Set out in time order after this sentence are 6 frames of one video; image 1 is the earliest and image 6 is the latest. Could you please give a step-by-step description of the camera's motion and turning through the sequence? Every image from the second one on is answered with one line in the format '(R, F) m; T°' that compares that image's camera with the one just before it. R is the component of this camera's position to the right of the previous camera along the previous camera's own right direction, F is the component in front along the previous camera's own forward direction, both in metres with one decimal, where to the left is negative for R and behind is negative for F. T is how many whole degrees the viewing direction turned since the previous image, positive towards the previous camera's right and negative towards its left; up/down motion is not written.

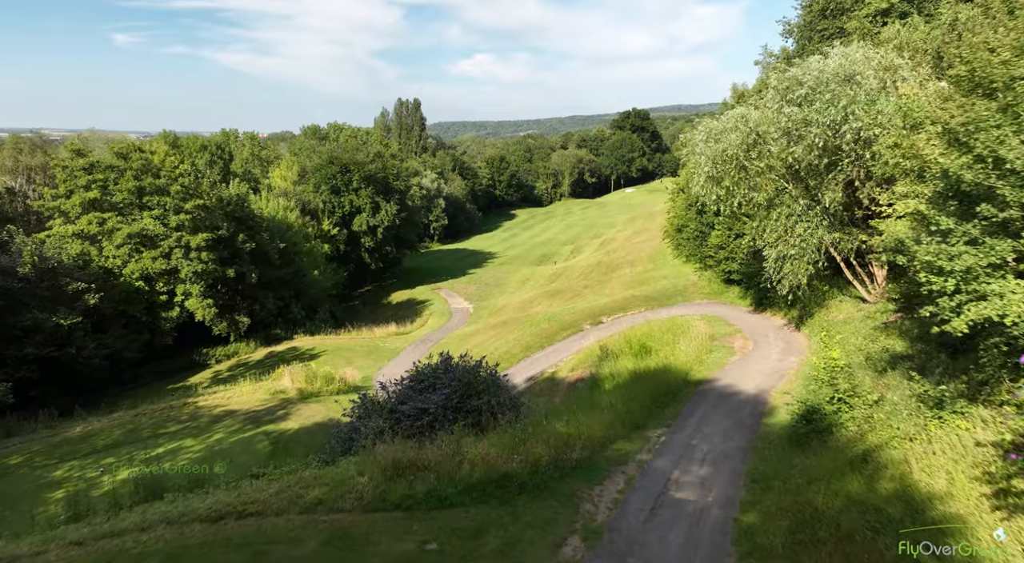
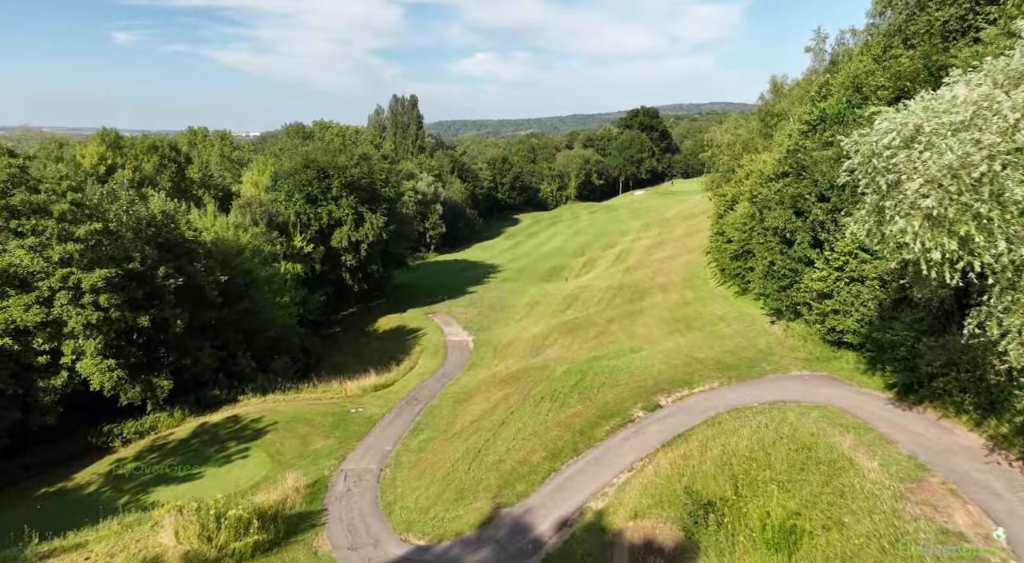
(-0.5, +8.2) m; 0°
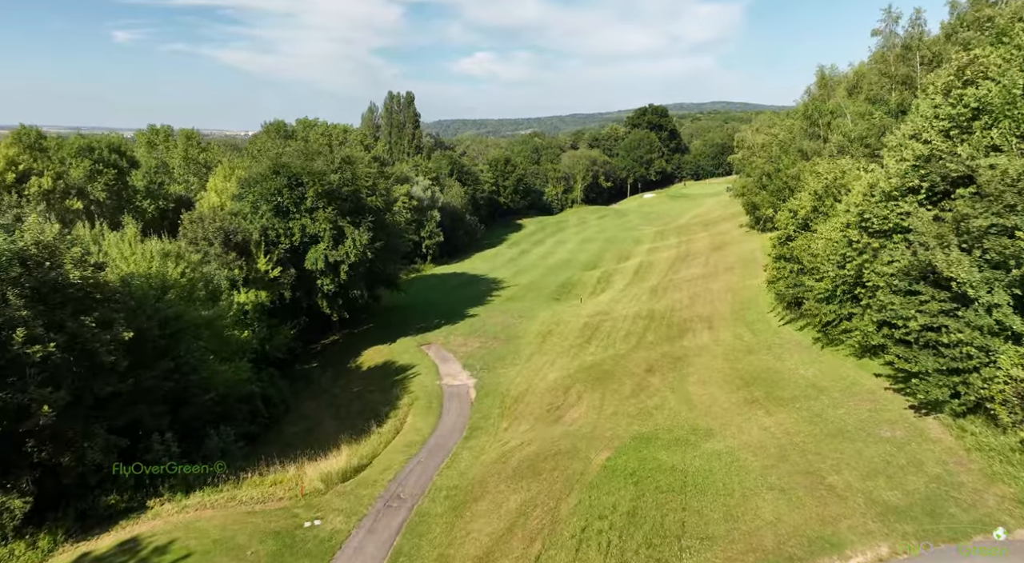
(-0.6, +7.6) m; 0°
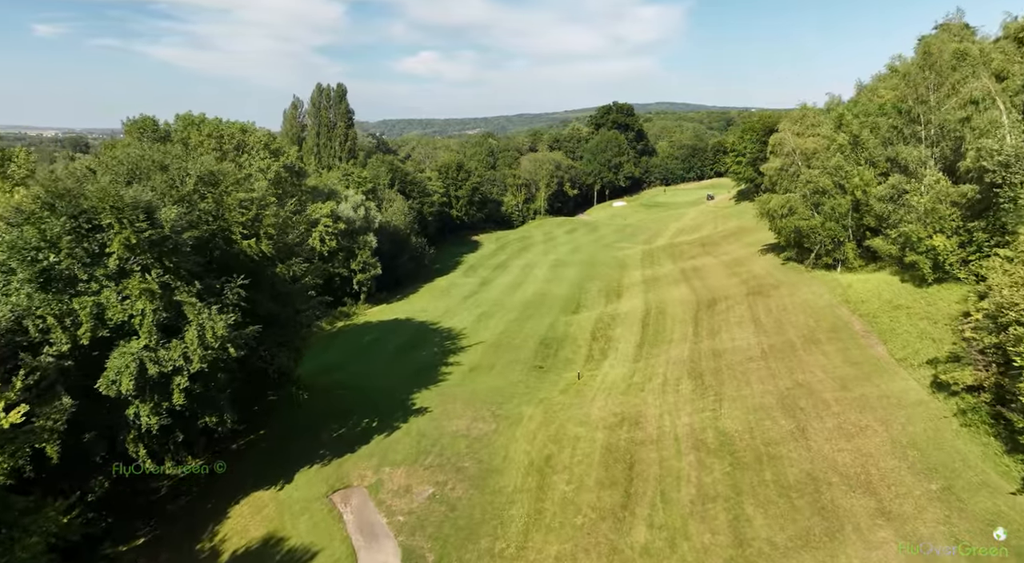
(-0.8, +17.2) m; +4°
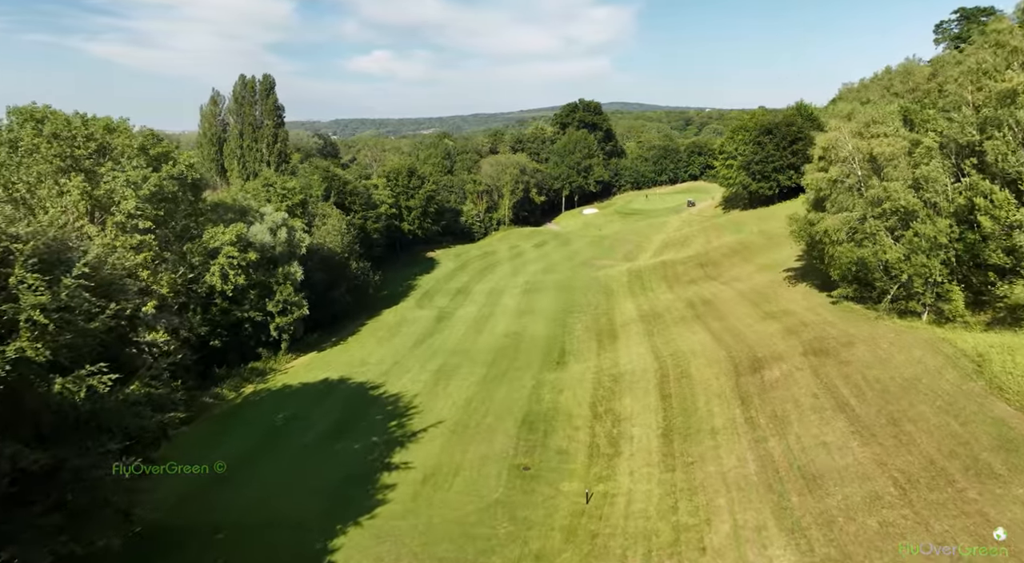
(-0.5, +12.9) m; +4°
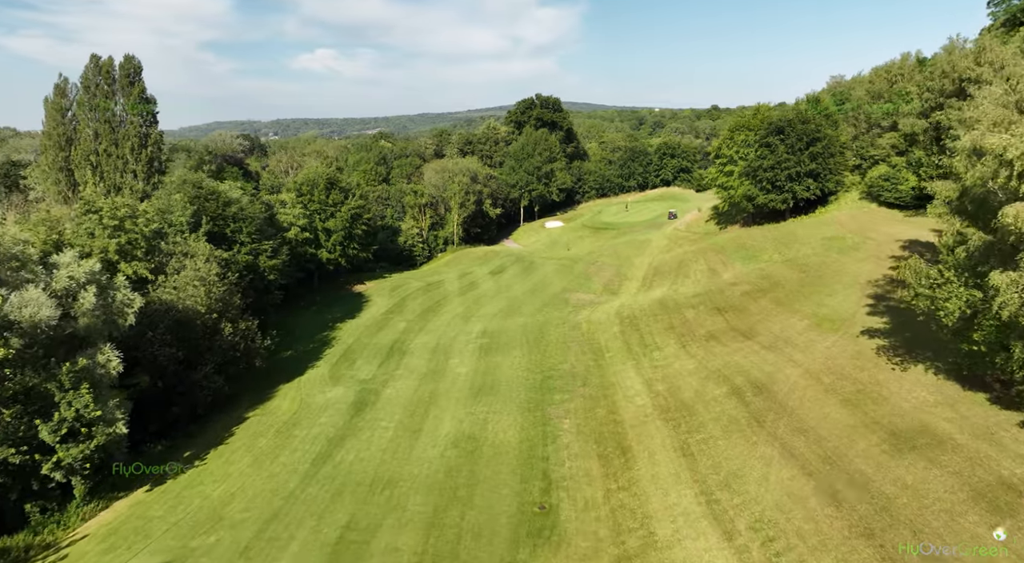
(0.0, +17.8) m; +4°
